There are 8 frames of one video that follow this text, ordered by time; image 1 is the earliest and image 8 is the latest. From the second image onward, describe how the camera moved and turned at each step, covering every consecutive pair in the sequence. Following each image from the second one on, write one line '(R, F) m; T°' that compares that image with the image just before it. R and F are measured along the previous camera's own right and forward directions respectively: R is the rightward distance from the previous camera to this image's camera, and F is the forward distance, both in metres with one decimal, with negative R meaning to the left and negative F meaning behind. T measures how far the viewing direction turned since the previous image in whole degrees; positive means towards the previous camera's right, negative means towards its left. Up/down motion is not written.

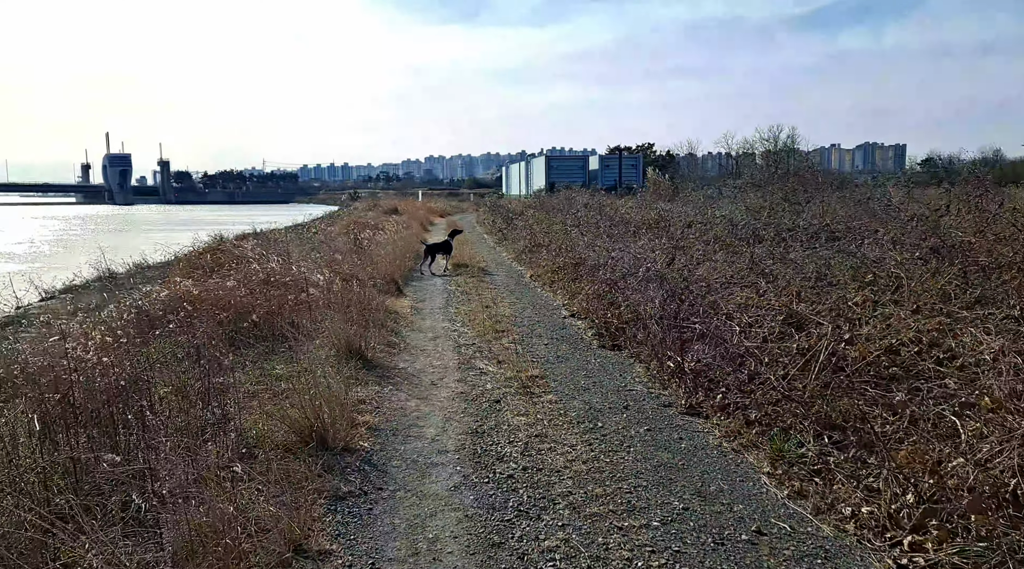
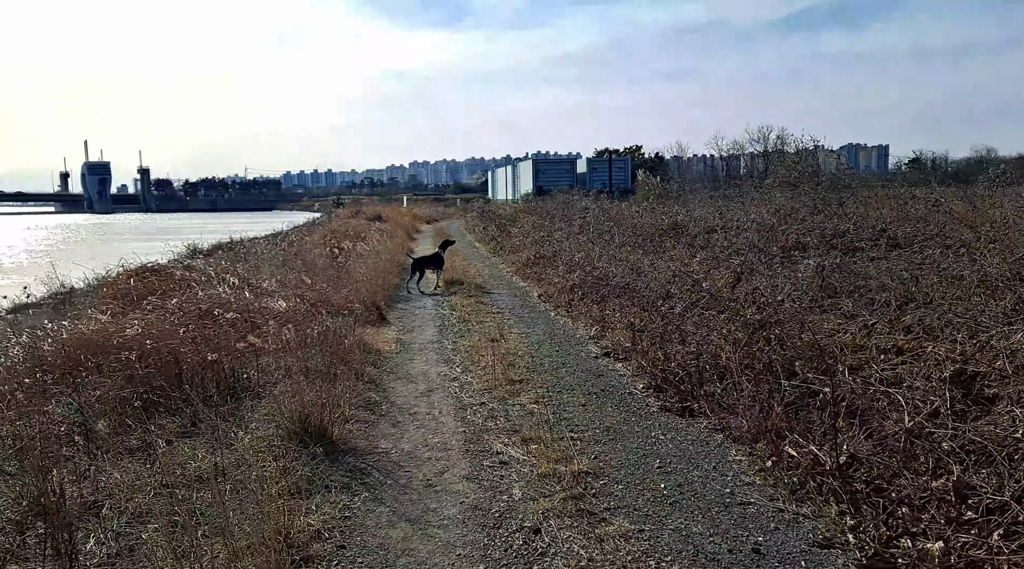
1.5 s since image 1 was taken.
(-0.3, +2.6) m; +1°
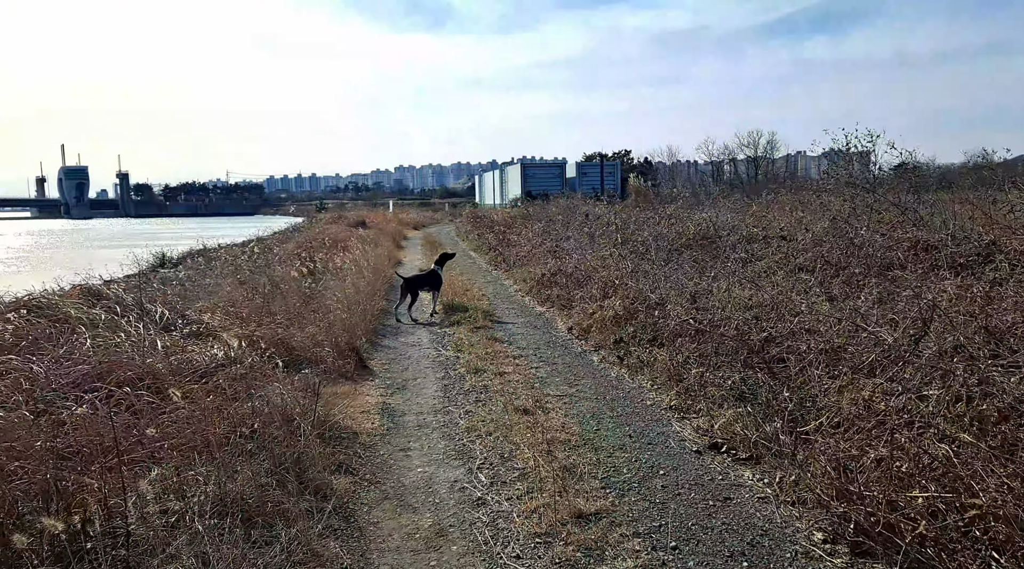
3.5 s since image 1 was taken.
(-0.5, +3.2) m; +1°
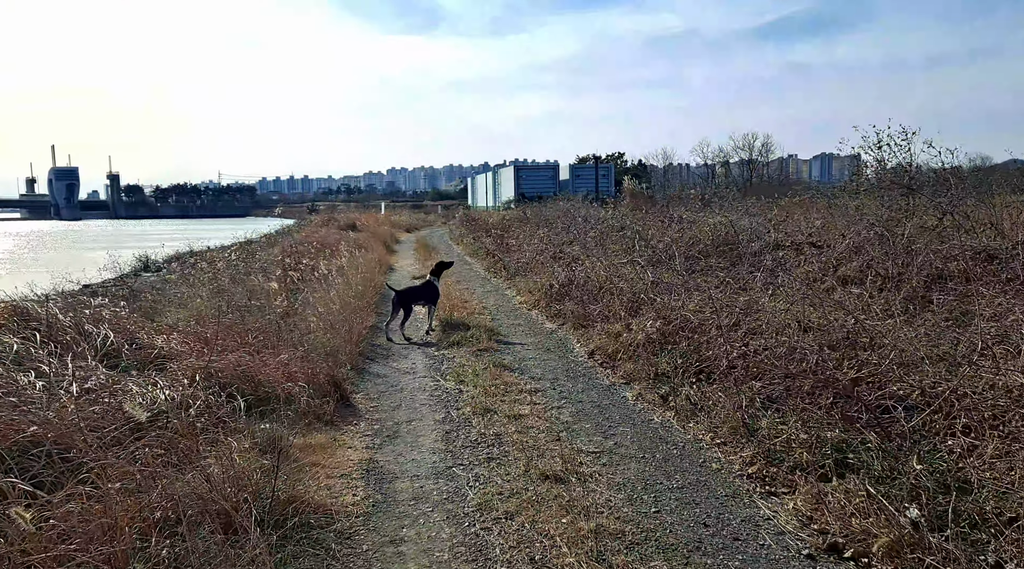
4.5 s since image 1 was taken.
(-0.2, +1.6) m; +1°
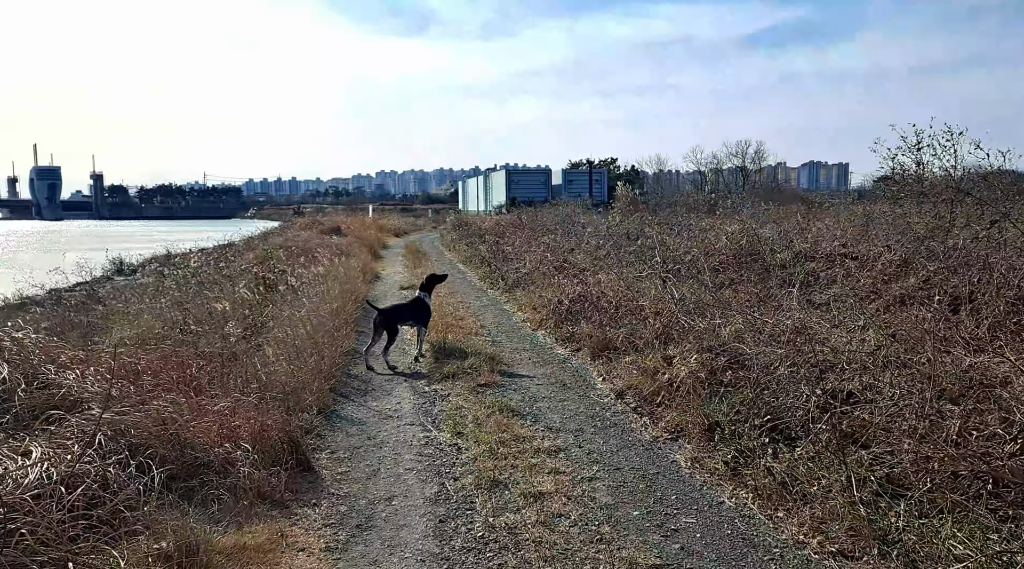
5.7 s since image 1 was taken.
(-0.2, +1.7) m; +1°
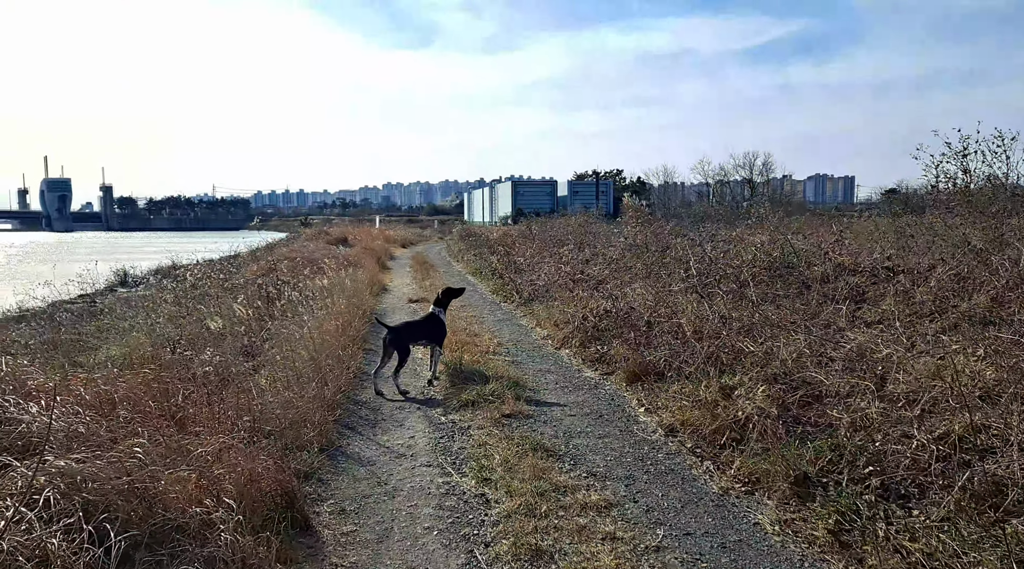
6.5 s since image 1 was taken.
(-0.2, +1.0) m; 0°
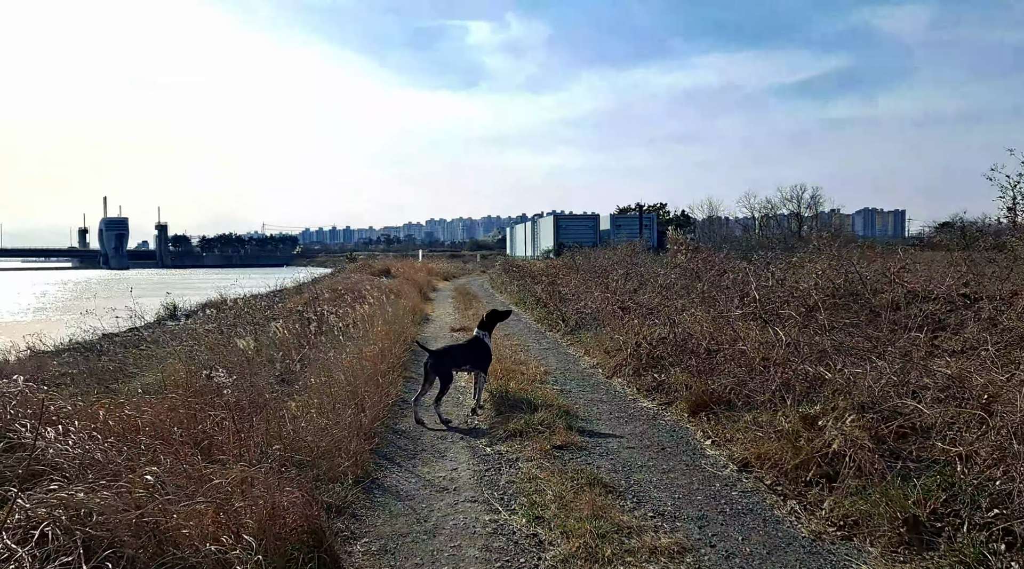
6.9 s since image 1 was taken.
(-0.1, +0.5) m; -3°
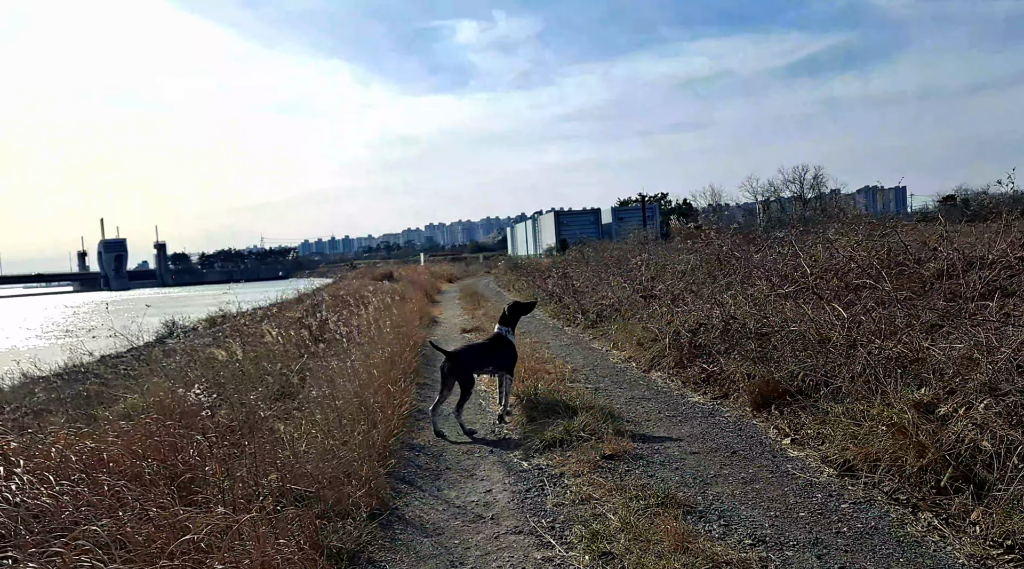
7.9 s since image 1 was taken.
(-0.2, +1.0) m; 0°
